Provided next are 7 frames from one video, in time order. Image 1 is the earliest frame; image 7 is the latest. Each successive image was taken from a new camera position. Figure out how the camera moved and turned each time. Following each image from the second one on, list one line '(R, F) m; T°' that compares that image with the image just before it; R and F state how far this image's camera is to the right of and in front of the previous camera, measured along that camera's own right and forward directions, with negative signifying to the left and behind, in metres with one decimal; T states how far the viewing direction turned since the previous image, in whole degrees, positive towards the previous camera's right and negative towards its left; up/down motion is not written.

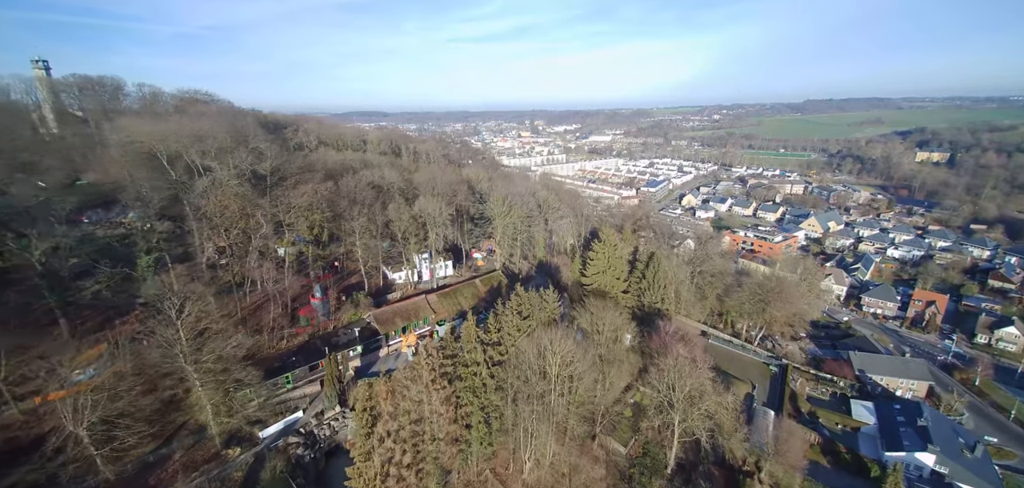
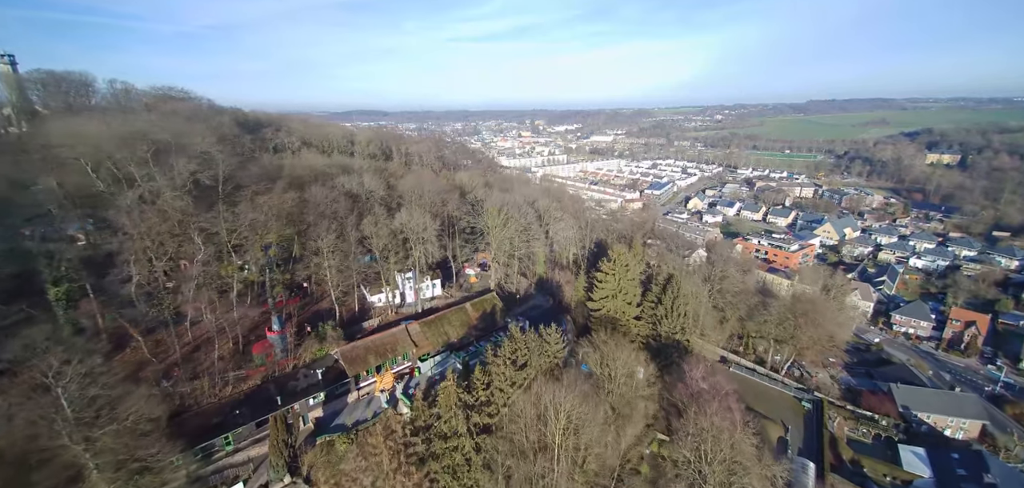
(+0.2, +2.9) m; 0°
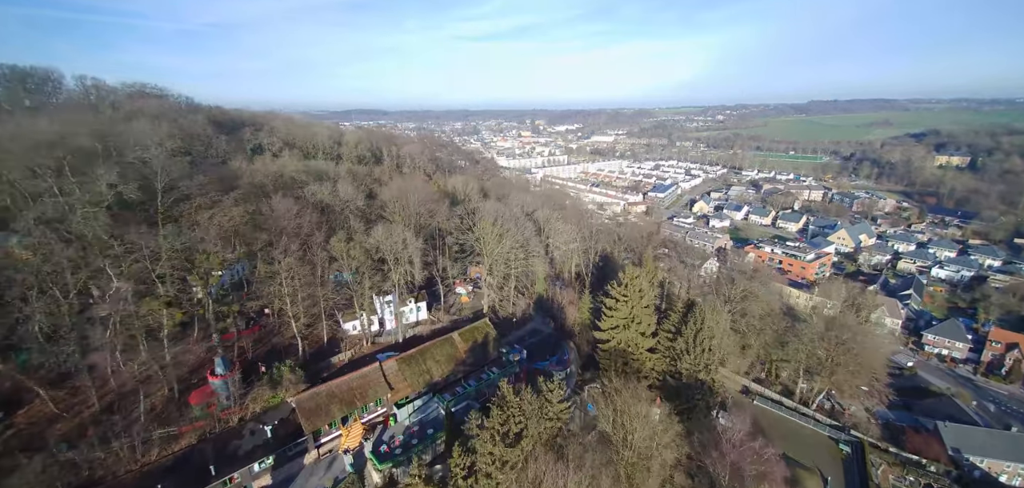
(+0.2, +2.7) m; 0°
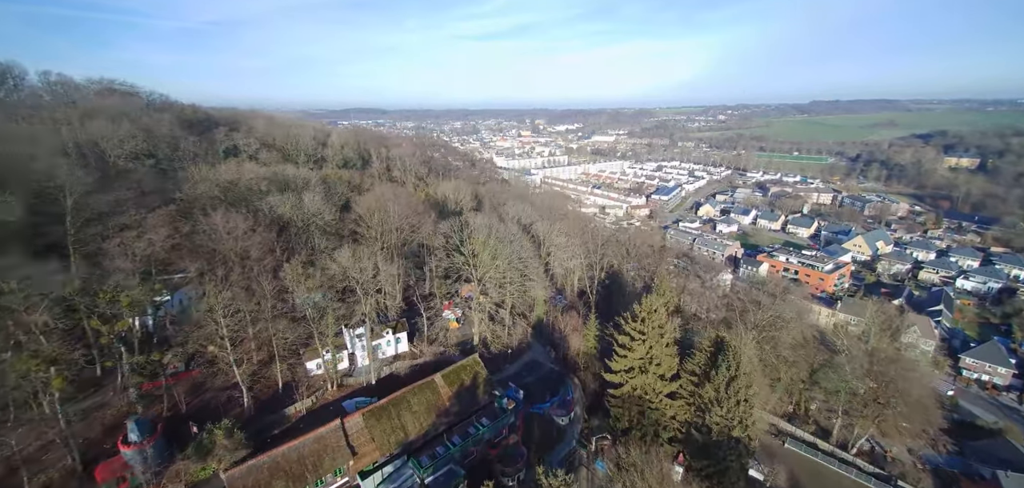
(+0.2, +2.7) m; 0°
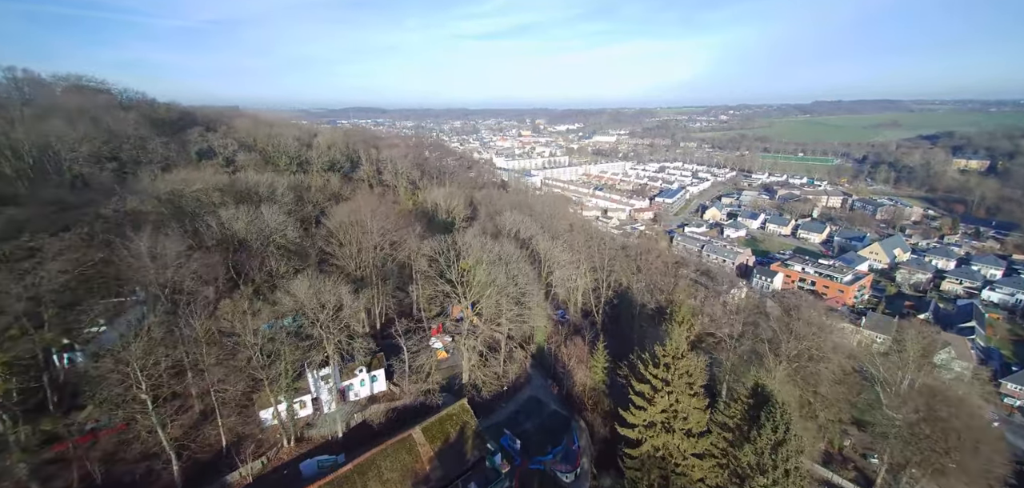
(+0.1, +2.4) m; 0°
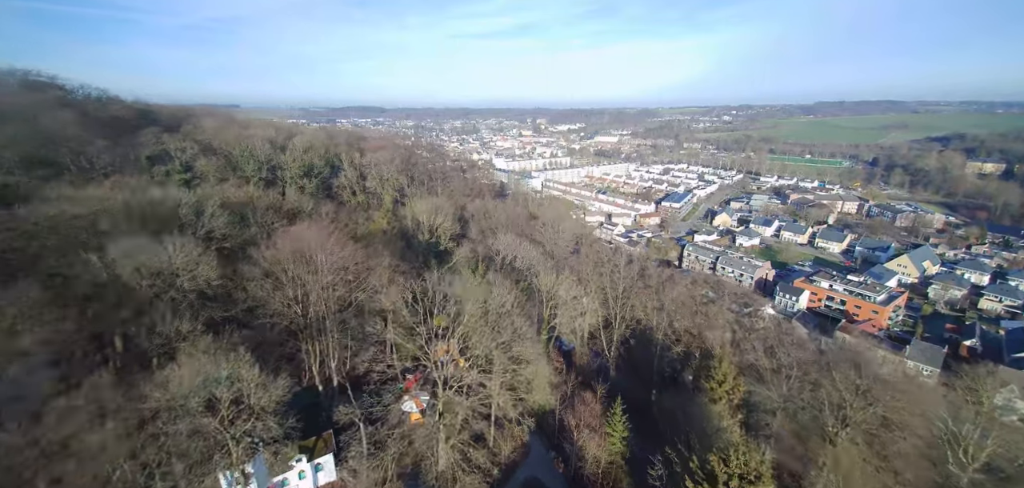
(+0.2, +3.5) m; 0°
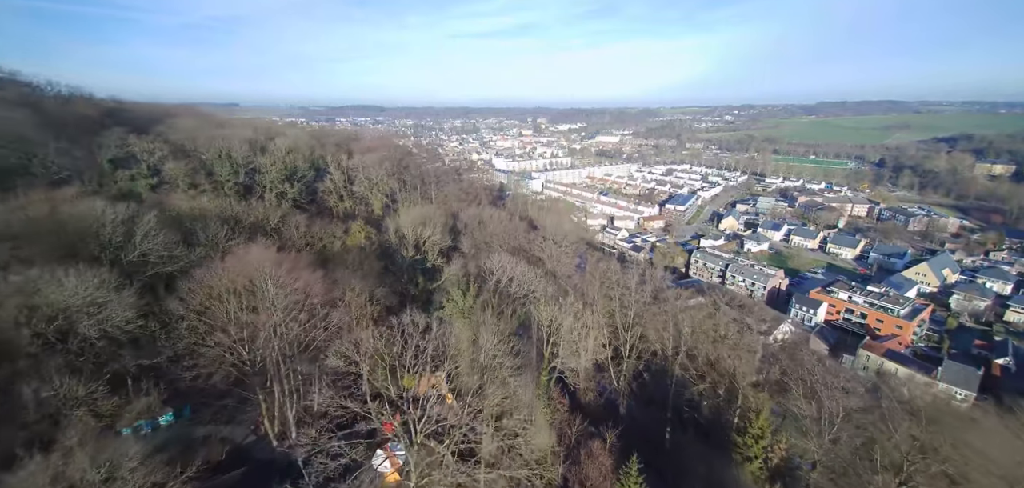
(+0.1, +2.1) m; 0°
